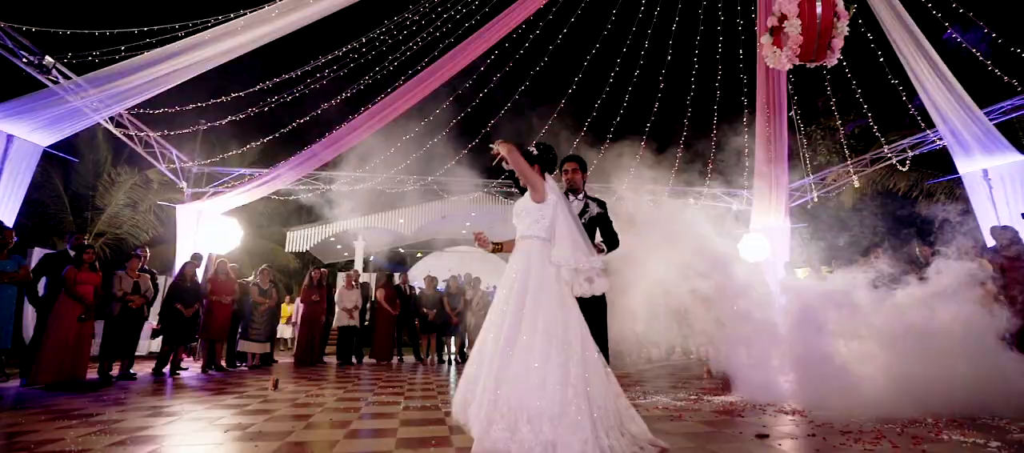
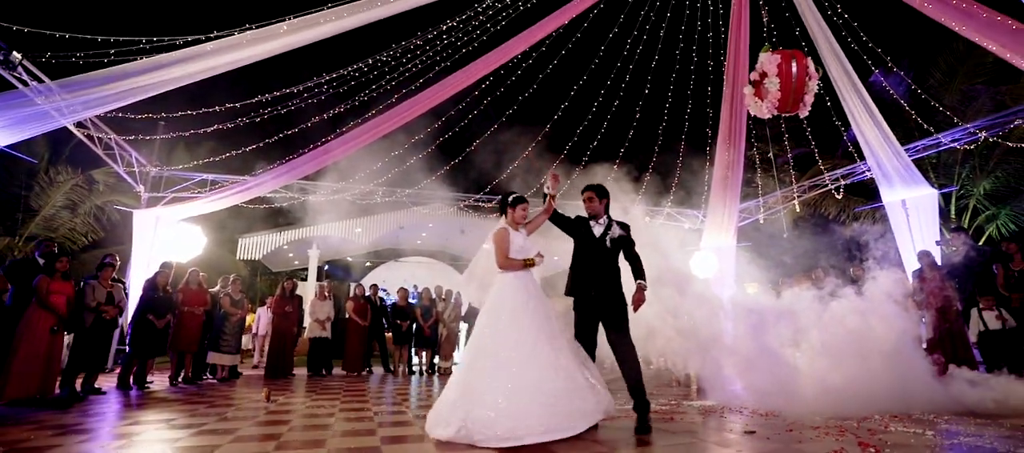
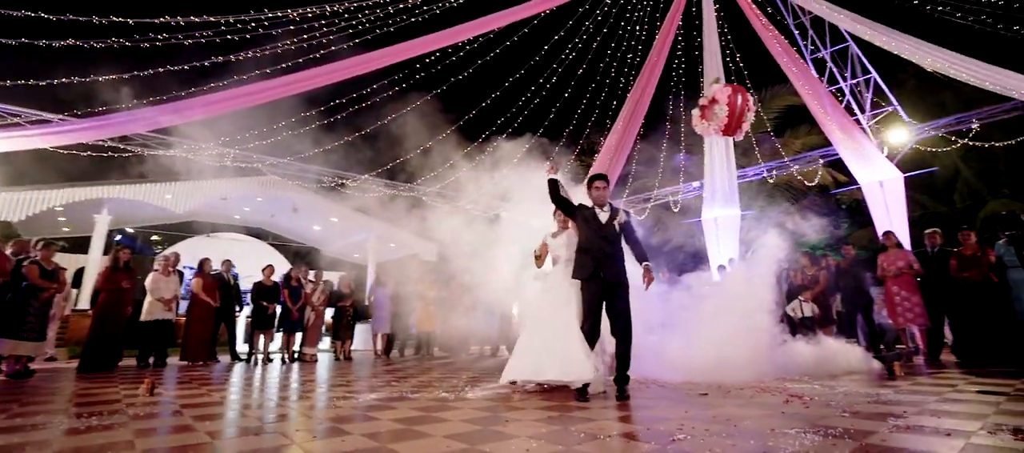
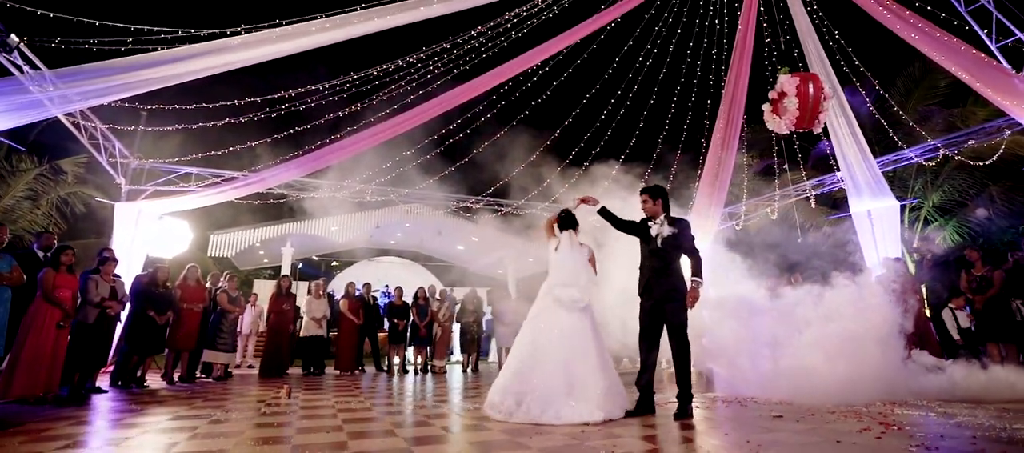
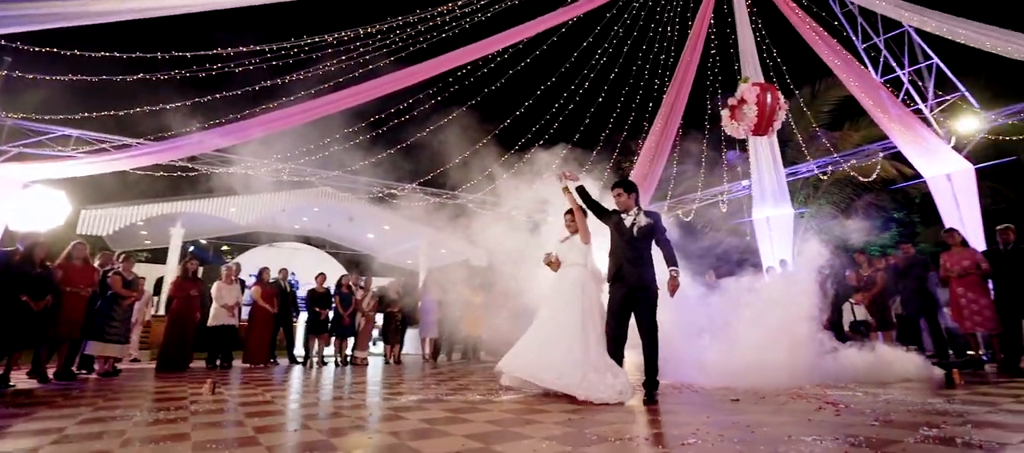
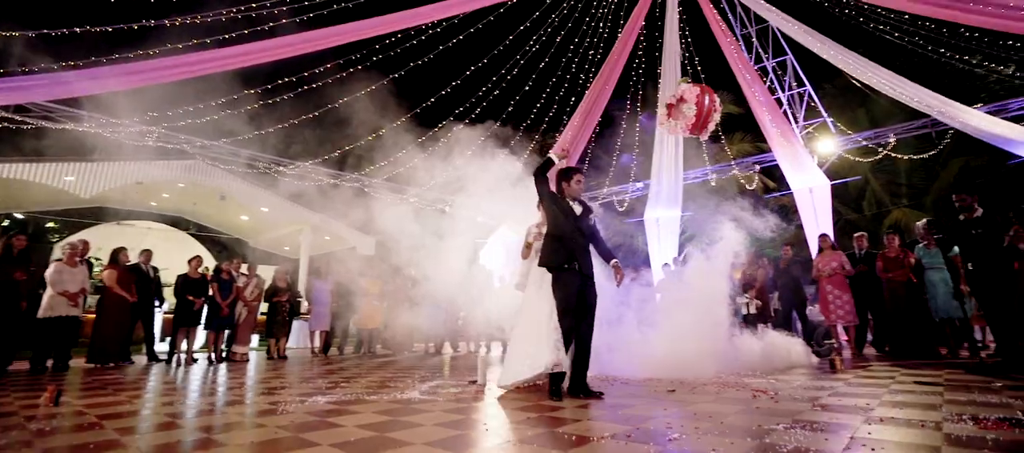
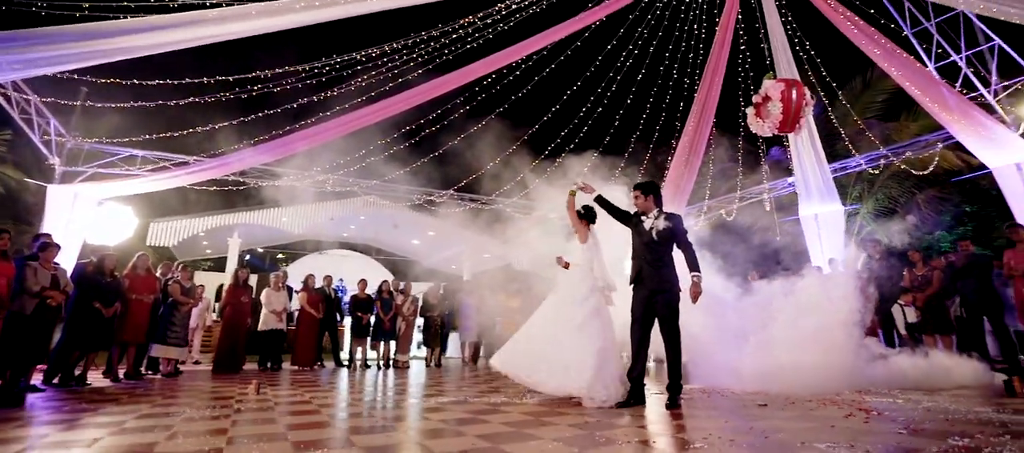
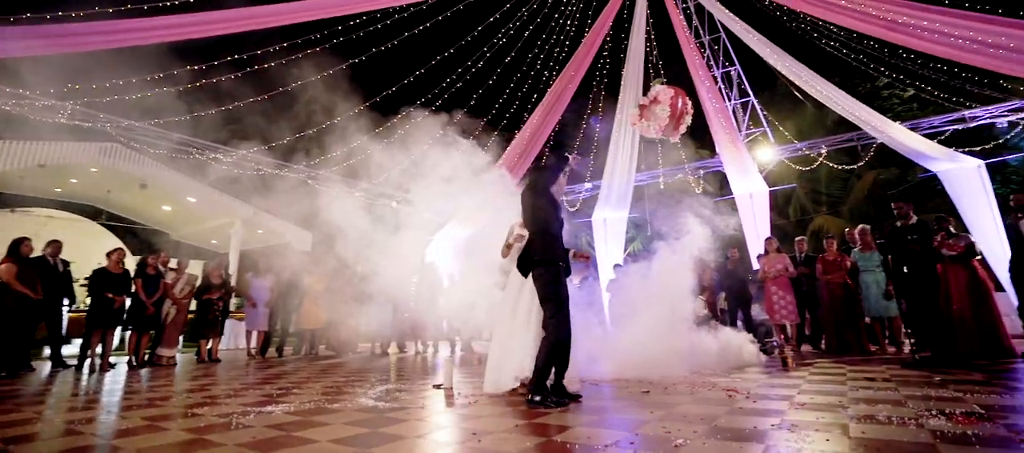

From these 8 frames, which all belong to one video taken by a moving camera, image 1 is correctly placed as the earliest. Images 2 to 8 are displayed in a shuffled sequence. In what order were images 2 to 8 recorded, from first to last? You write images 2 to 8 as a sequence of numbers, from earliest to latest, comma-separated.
2, 4, 7, 5, 3, 6, 8
